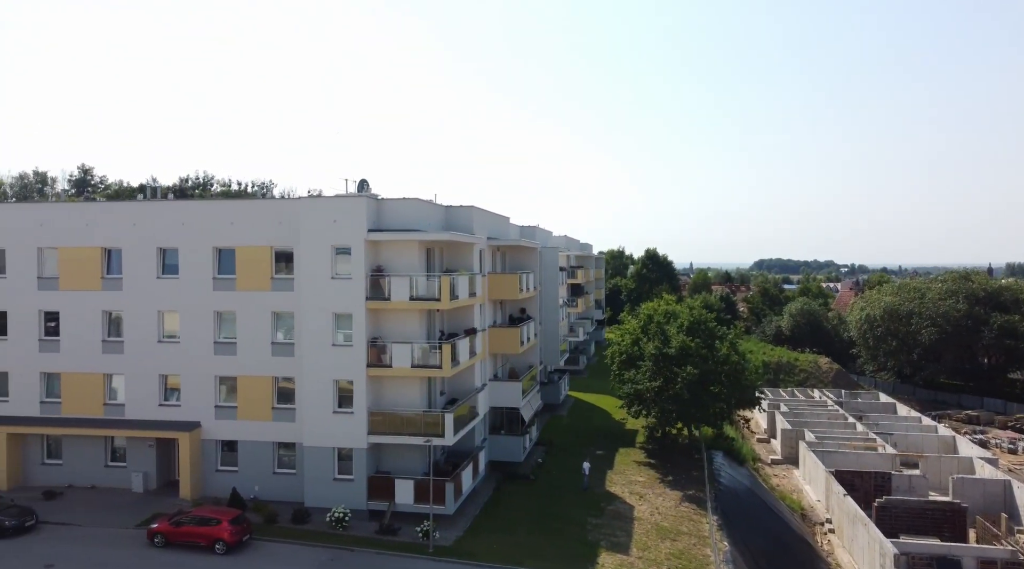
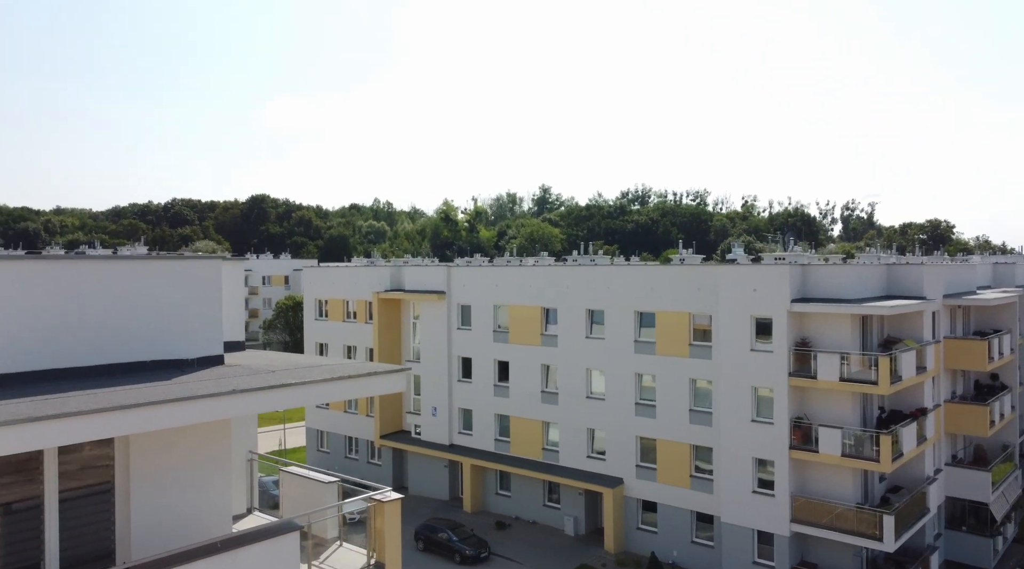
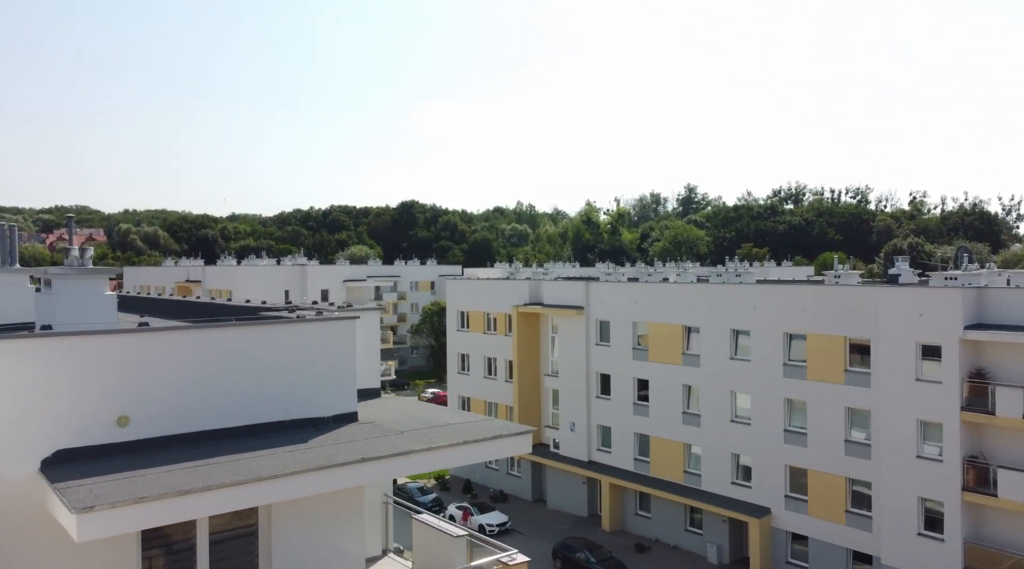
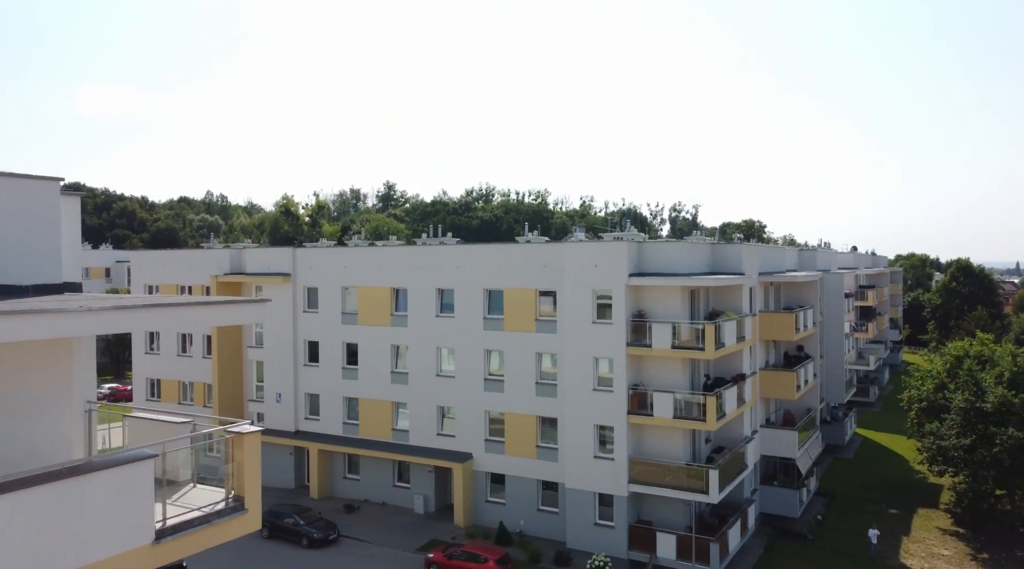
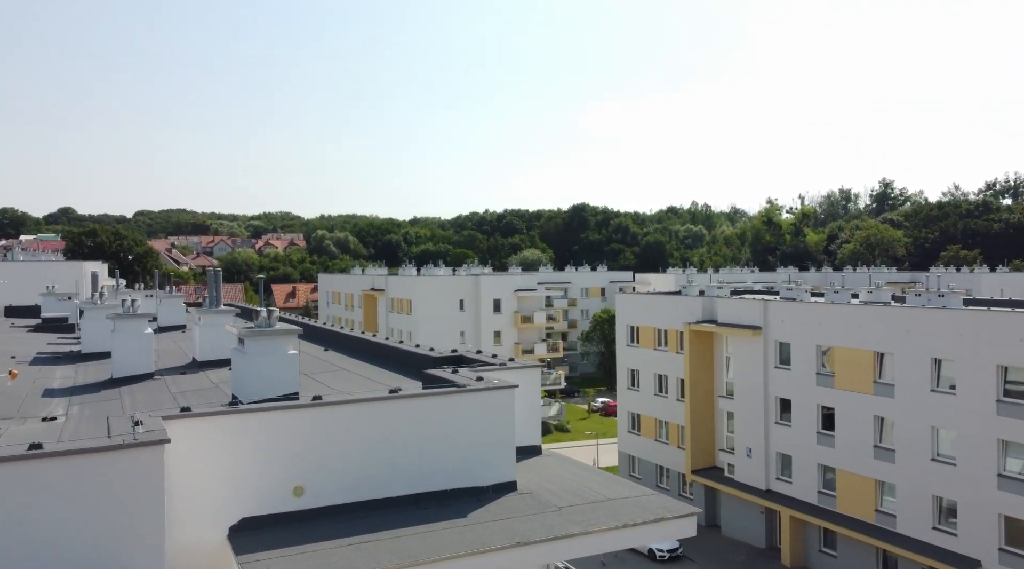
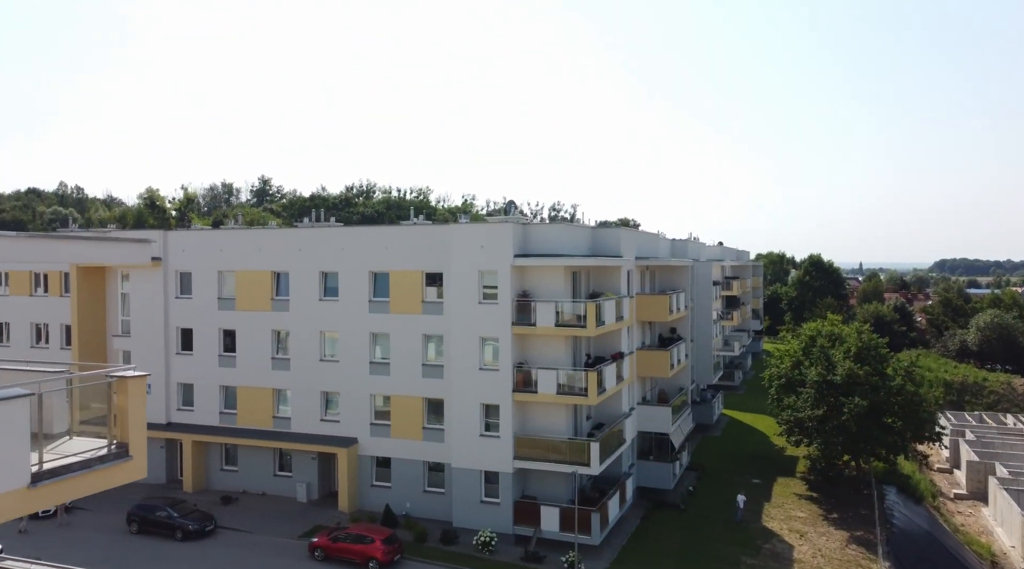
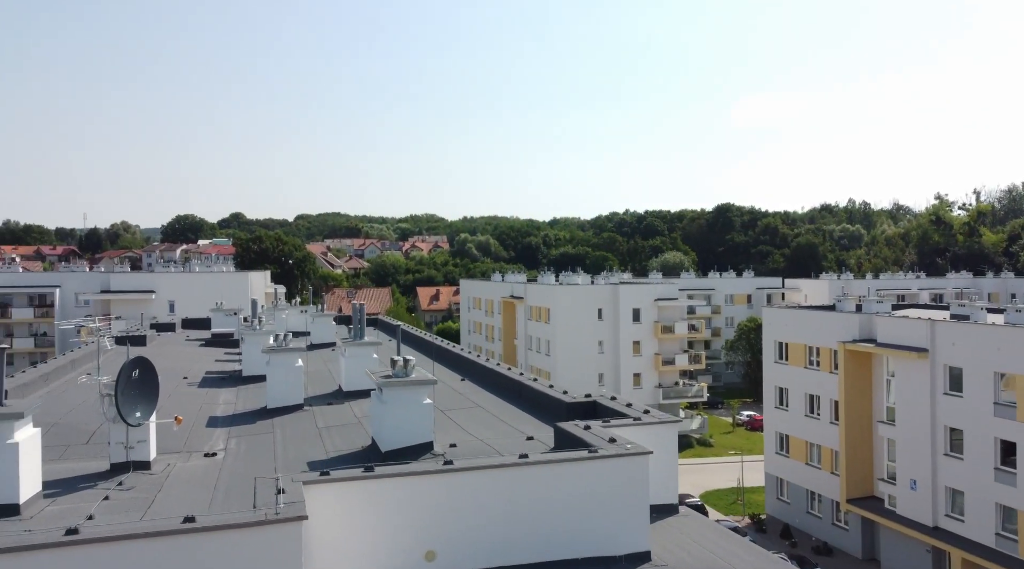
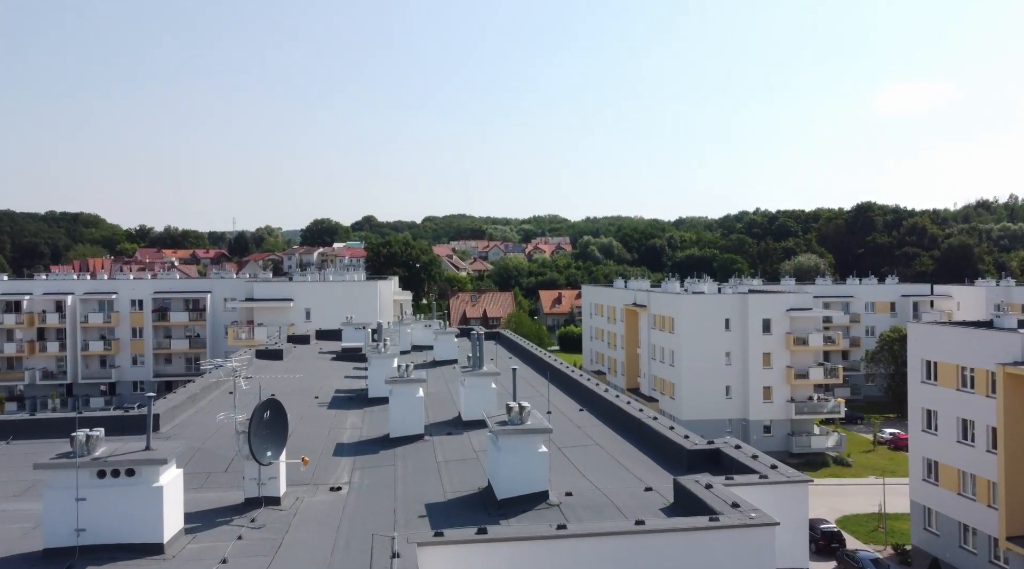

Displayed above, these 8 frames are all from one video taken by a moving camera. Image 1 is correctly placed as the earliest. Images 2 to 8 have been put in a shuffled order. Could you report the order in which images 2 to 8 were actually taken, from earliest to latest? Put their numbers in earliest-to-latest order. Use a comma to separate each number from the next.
6, 4, 2, 3, 5, 7, 8
